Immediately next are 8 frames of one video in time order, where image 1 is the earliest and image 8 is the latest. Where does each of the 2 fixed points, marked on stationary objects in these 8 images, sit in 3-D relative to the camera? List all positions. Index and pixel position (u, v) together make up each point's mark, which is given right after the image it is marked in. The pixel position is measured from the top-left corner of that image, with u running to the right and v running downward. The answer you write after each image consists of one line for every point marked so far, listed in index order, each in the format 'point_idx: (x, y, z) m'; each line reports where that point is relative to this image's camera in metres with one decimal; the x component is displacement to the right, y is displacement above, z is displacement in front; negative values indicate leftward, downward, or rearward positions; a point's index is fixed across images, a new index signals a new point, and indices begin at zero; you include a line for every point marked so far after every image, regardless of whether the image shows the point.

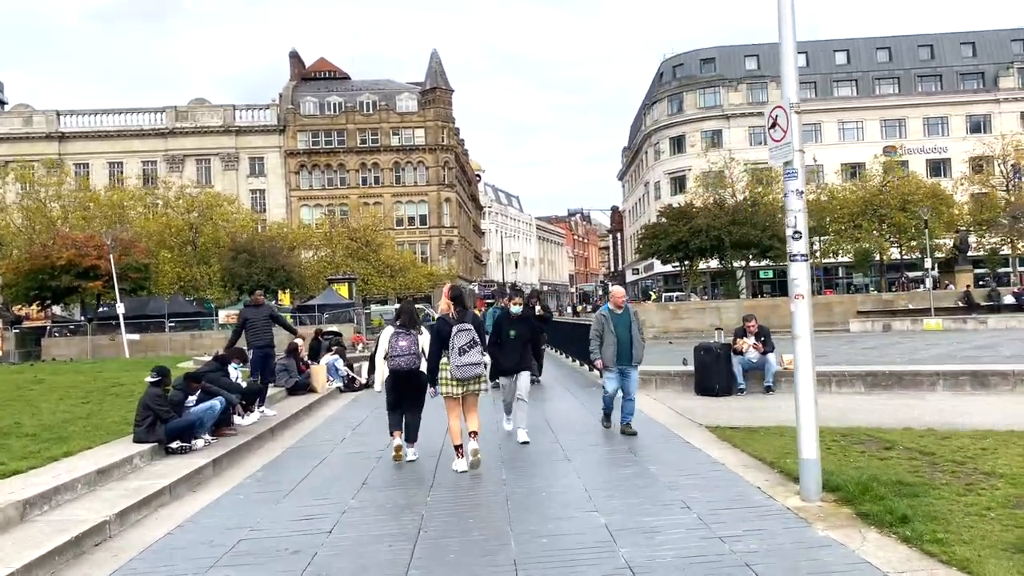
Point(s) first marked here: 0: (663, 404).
0: (+2.2, -1.7, +12.1) m
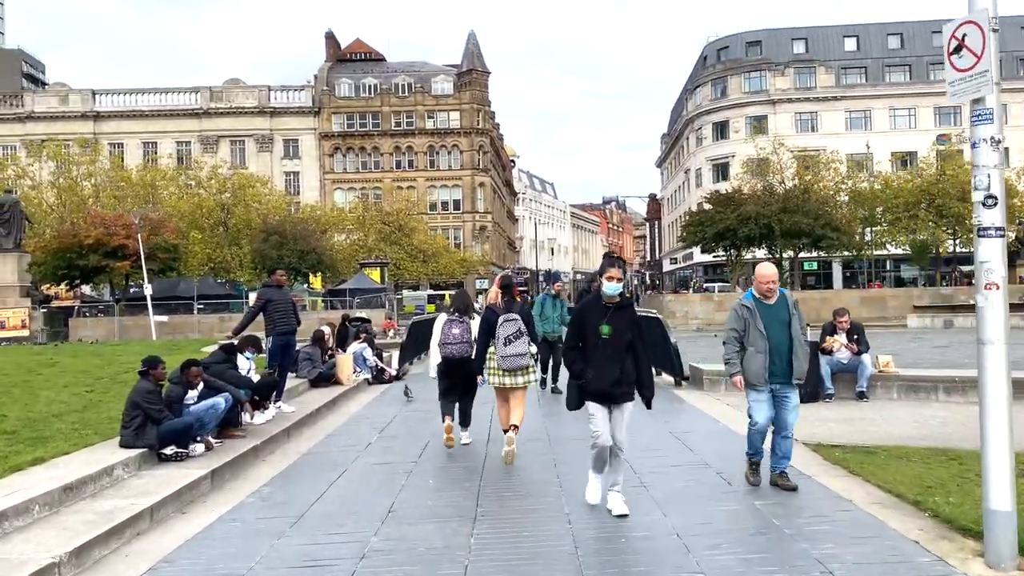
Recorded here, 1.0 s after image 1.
0: (+2.9, -1.6, +10.4) m
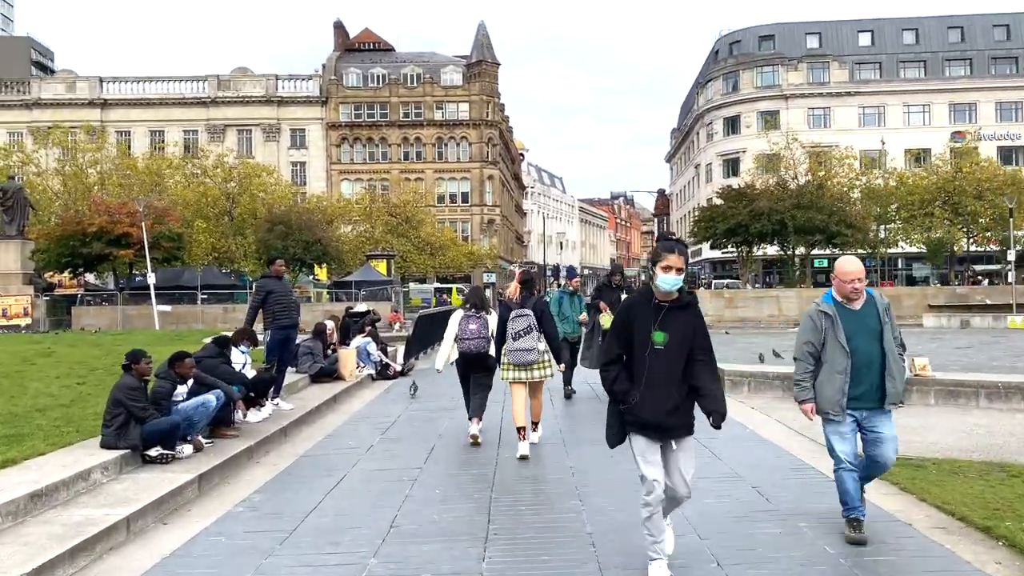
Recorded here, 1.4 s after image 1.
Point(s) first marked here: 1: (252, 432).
0: (+3.0, -1.5, +9.7) m
1: (-2.9, -1.6, +9.1) m
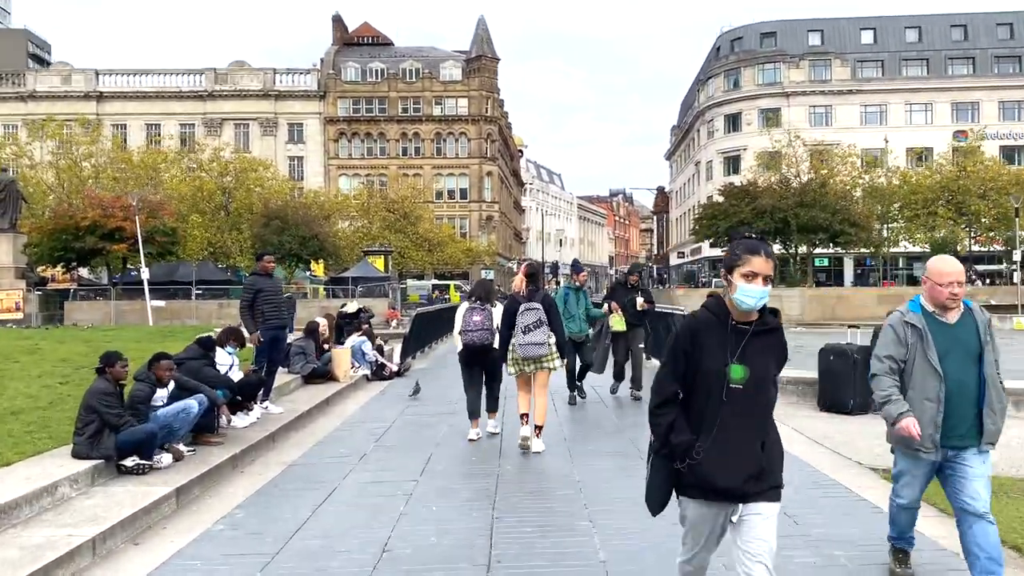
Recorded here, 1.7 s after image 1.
0: (+3.0, -1.5, +9.2) m
1: (-2.8, -1.6, +8.6) m
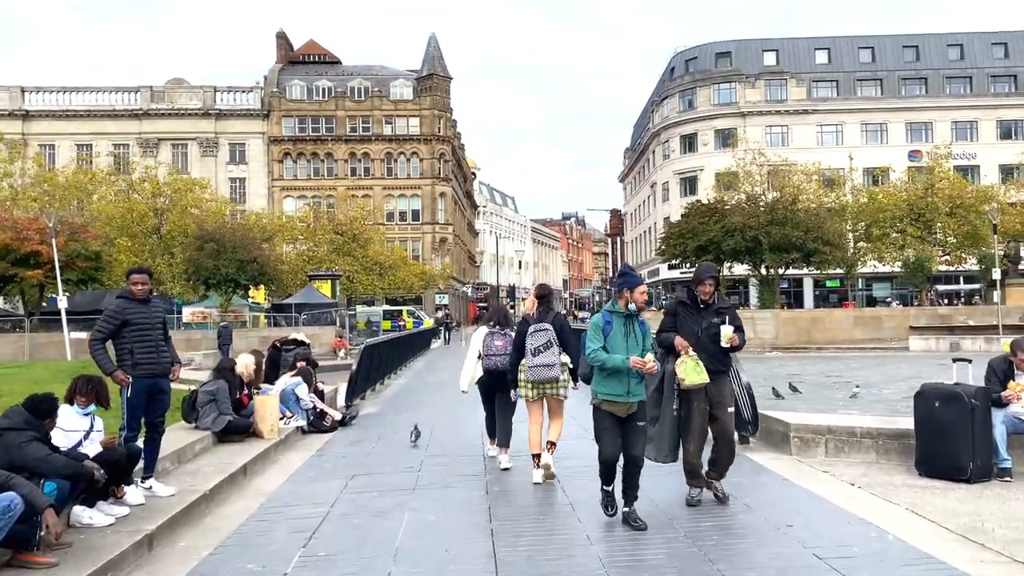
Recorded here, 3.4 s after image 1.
0: (+3.0, -1.7, +6.5) m
1: (-2.9, -1.8, +5.5) m
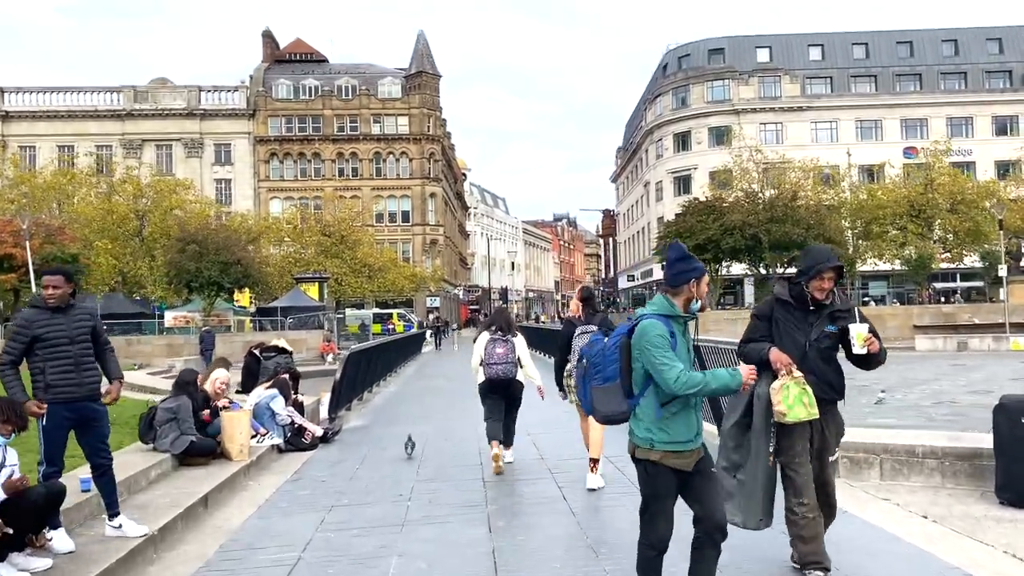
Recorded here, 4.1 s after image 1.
0: (+3.0, -1.7, +5.4) m
1: (-2.8, -1.8, +4.3) m
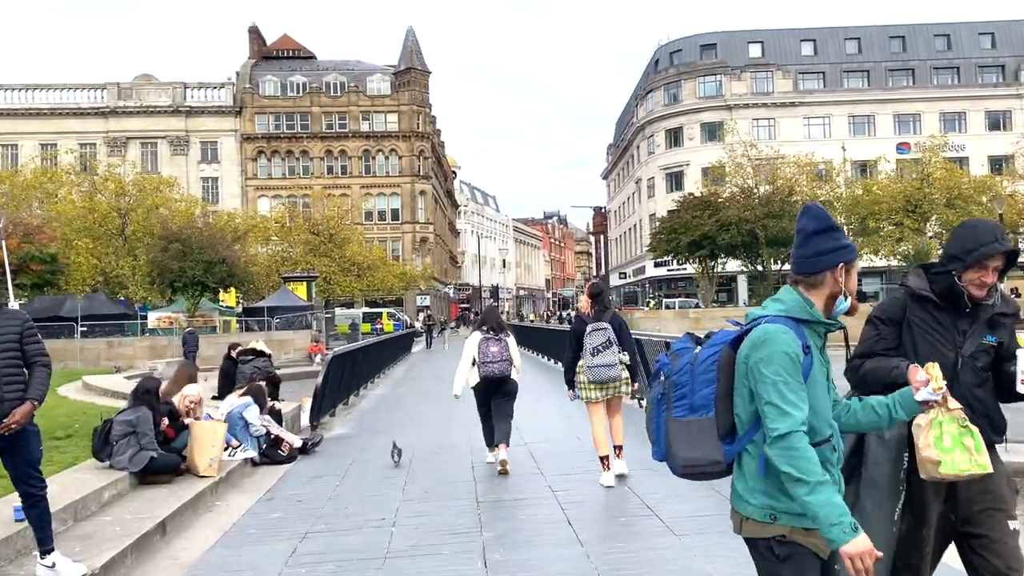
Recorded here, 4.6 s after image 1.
0: (+3.0, -1.6, +4.6) m
1: (-2.8, -1.8, +3.5) m
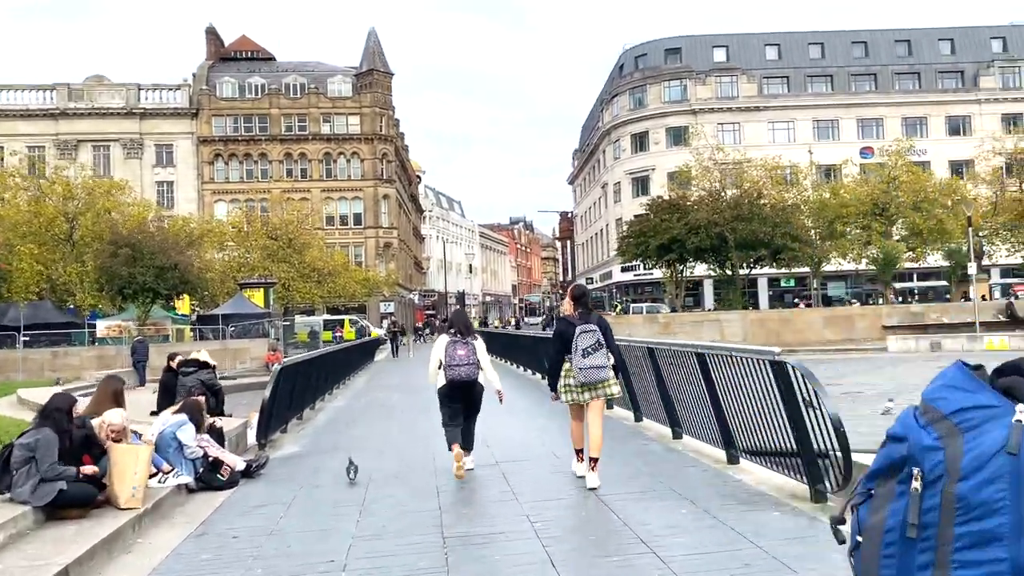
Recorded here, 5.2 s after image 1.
0: (+2.9, -1.6, +3.7) m
1: (-2.8, -1.7, +2.4) m
